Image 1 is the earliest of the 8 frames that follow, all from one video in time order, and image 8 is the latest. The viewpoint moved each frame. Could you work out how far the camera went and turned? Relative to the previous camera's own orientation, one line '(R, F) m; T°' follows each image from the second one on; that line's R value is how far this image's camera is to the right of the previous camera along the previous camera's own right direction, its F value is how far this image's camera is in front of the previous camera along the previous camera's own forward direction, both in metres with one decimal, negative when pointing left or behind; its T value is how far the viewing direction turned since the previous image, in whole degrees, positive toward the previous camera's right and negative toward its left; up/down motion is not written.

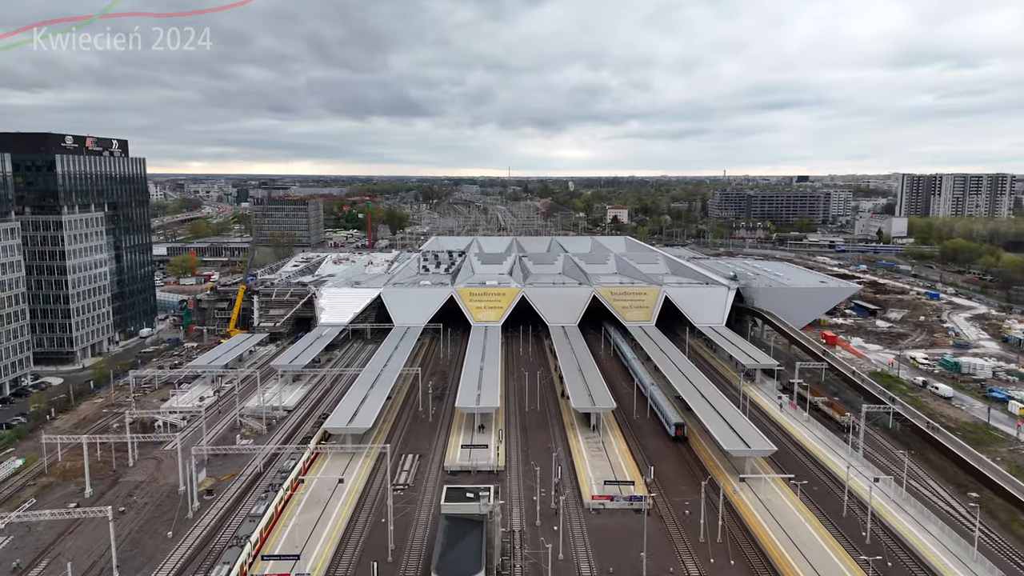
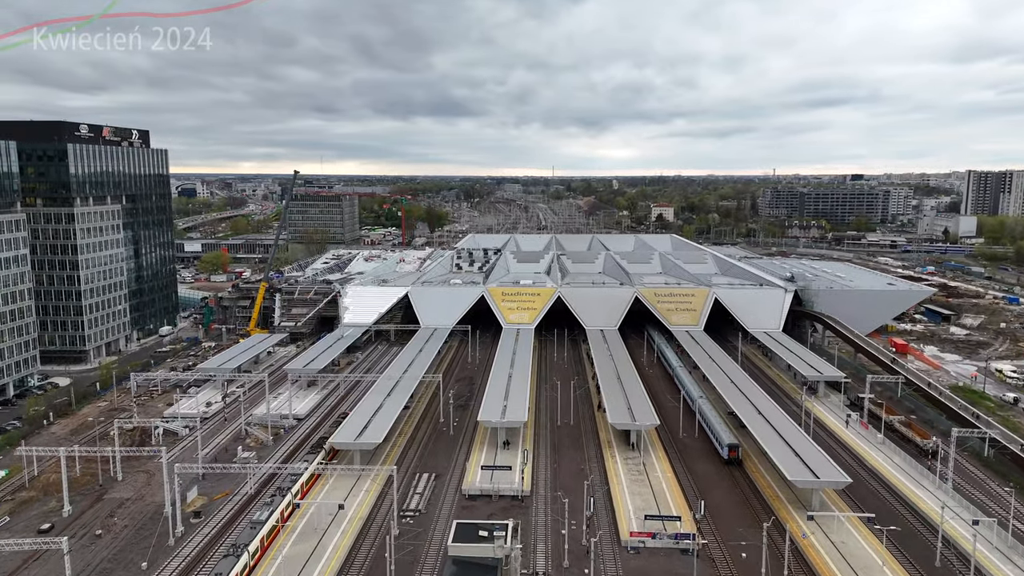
(+0.6, +4.4) m; -3°
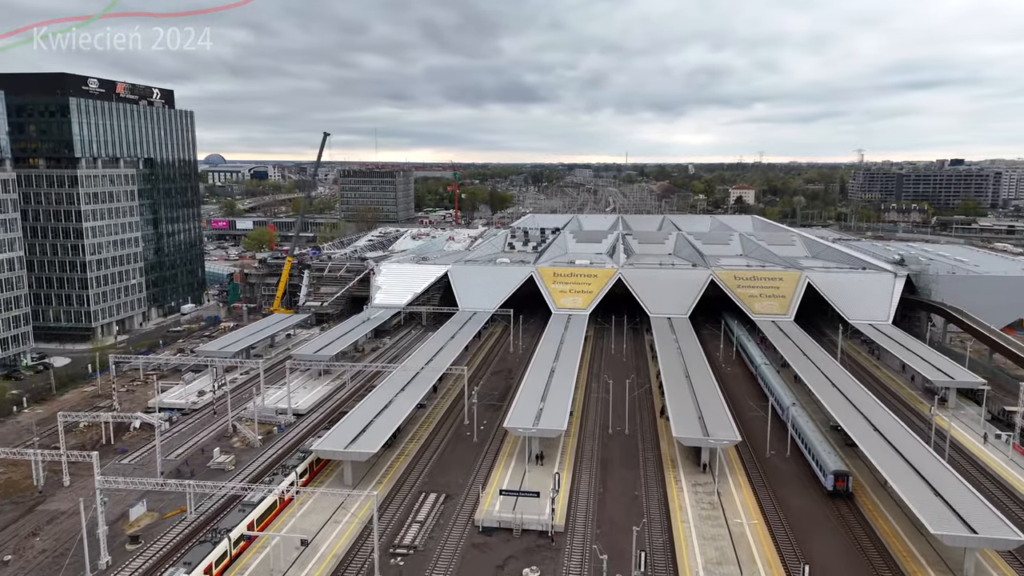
(+1.3, +7.6) m; -6°
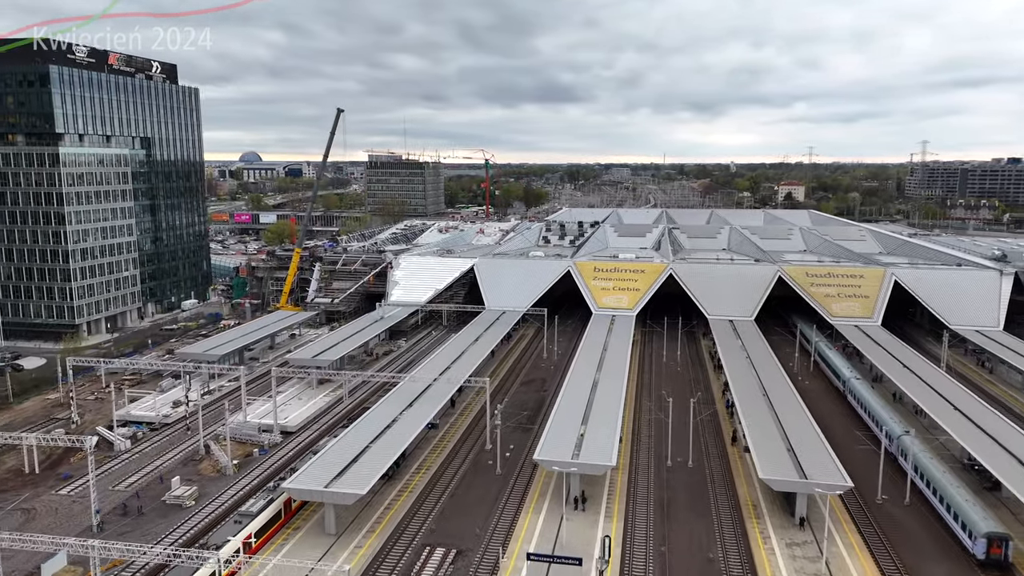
(0.0, +6.2) m; -3°
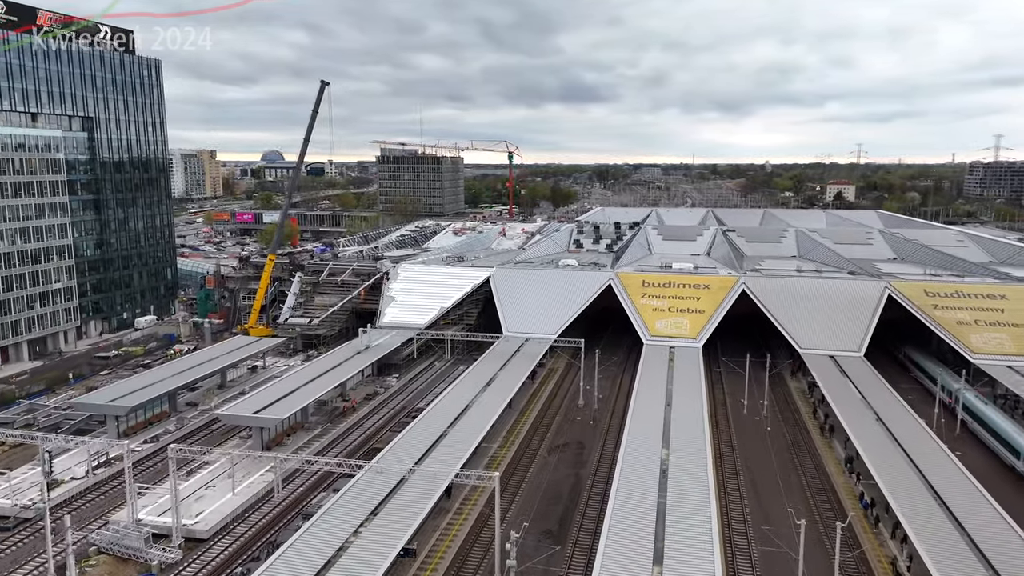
(0.0, +9.7) m; -2°
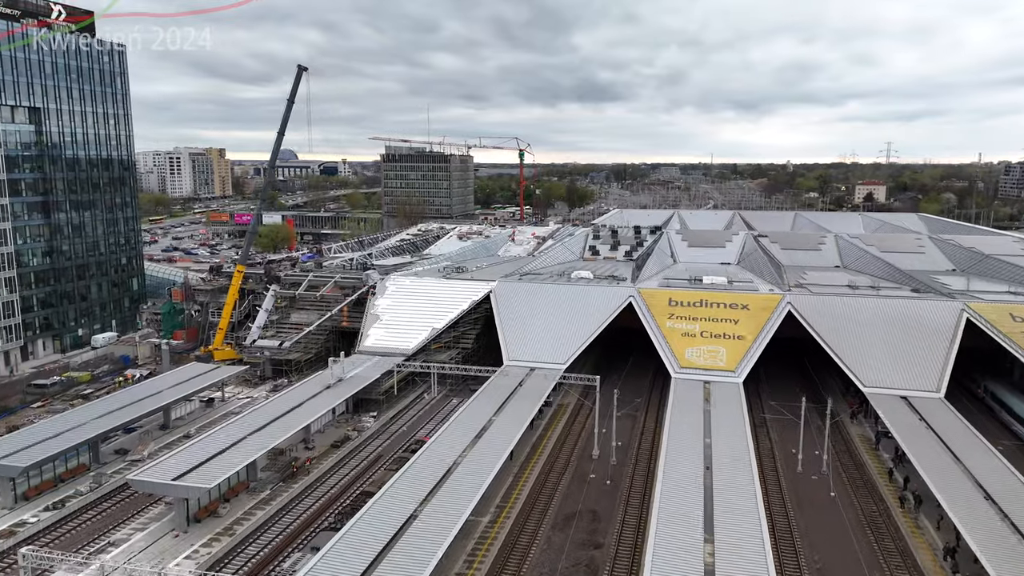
(+0.5, +5.2) m; -1°
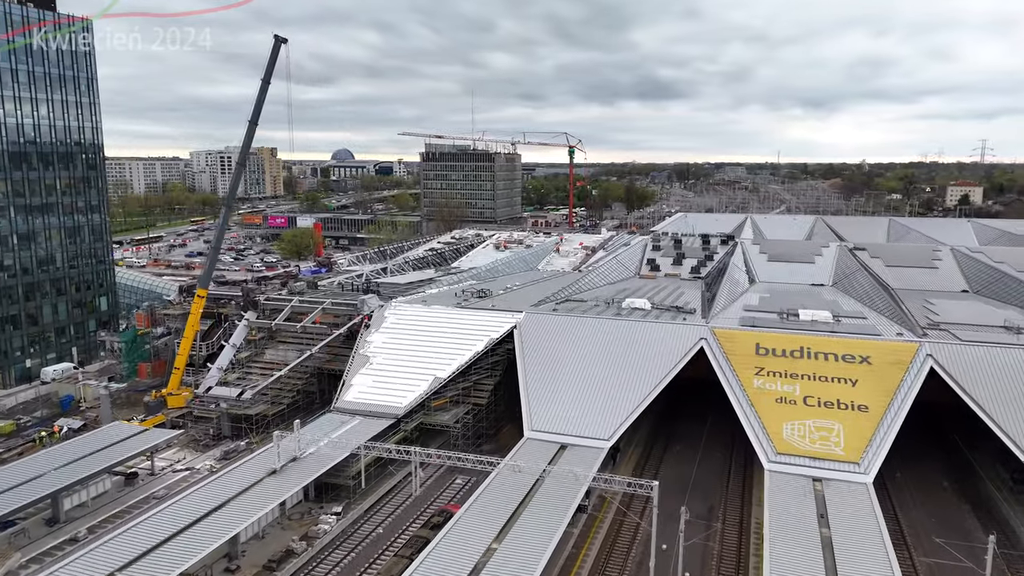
(+0.9, +7.7) m; -5°
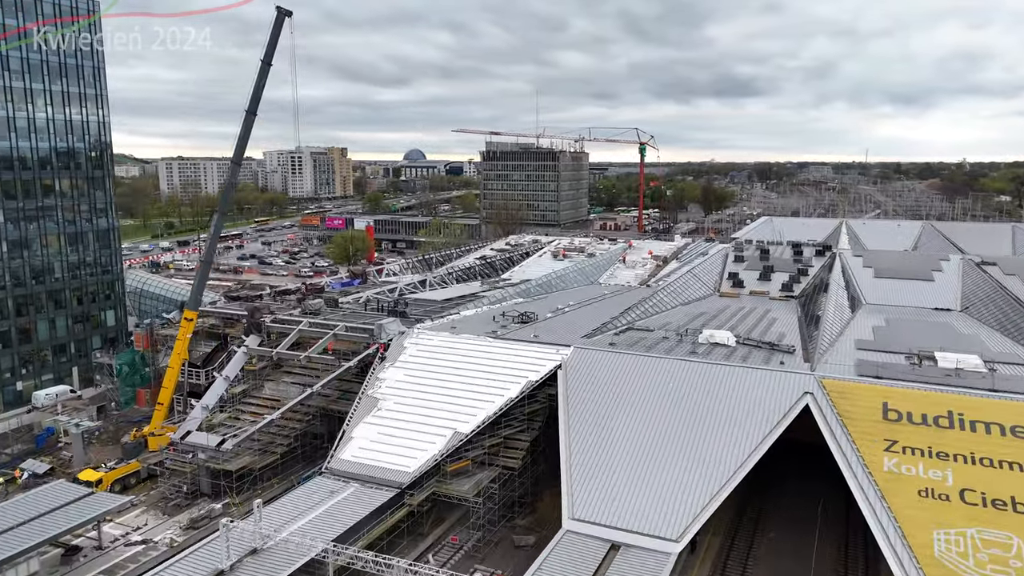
(+0.7, +5.2) m; -6°
